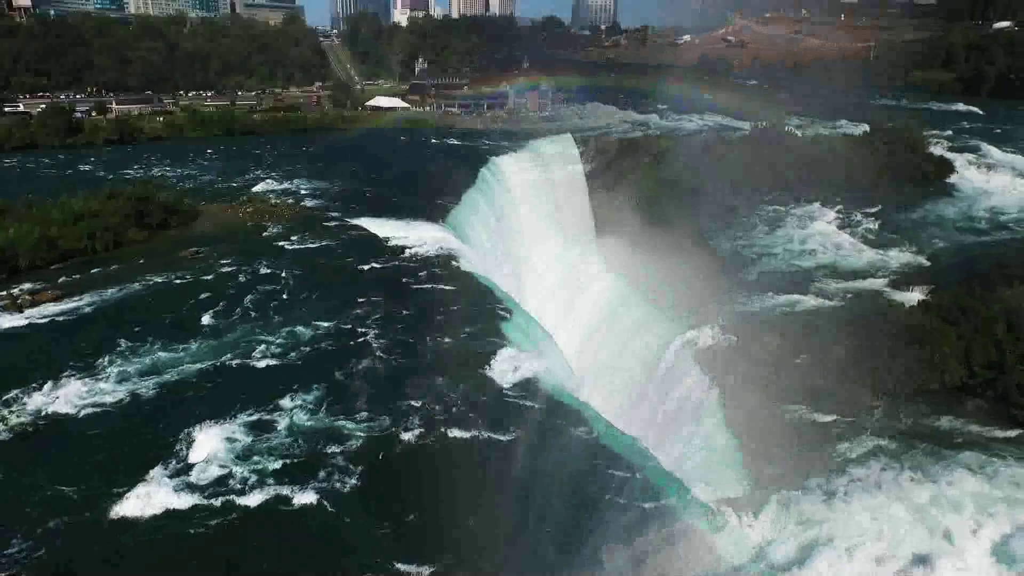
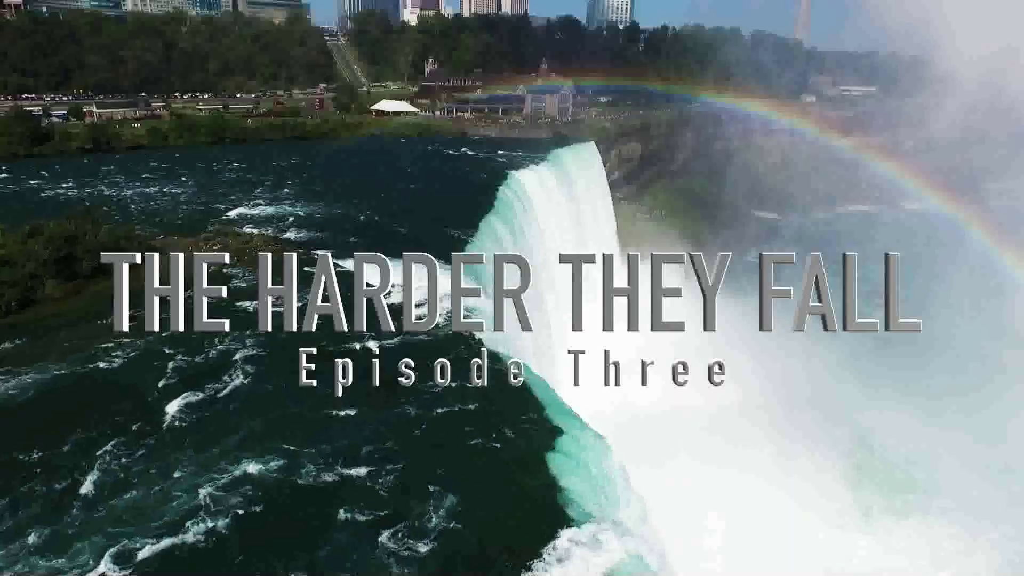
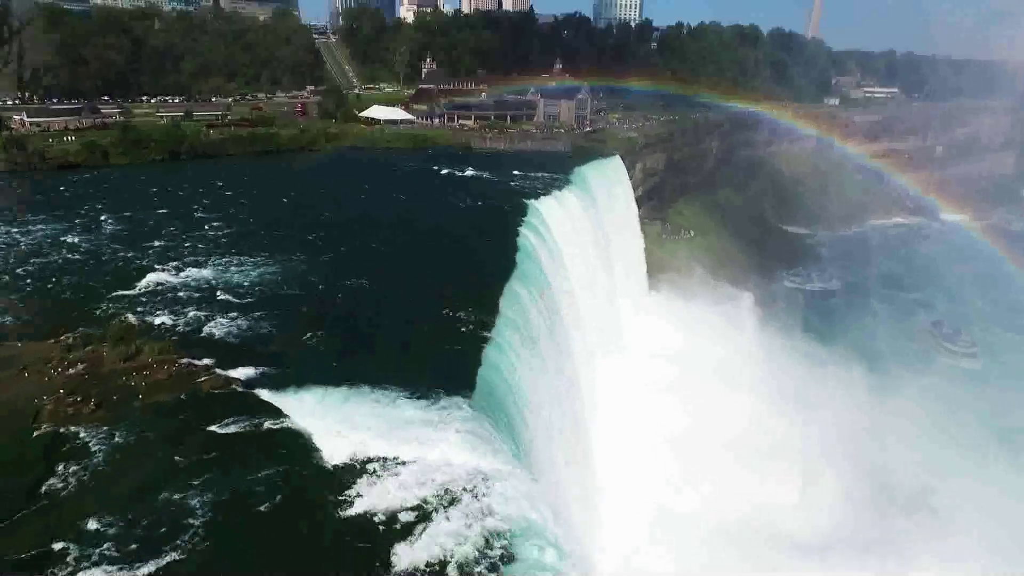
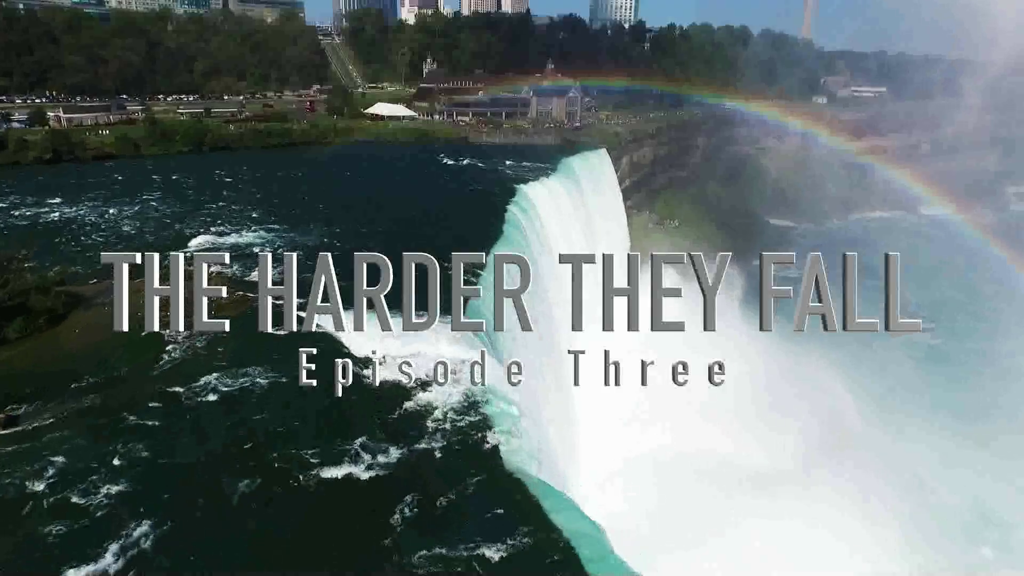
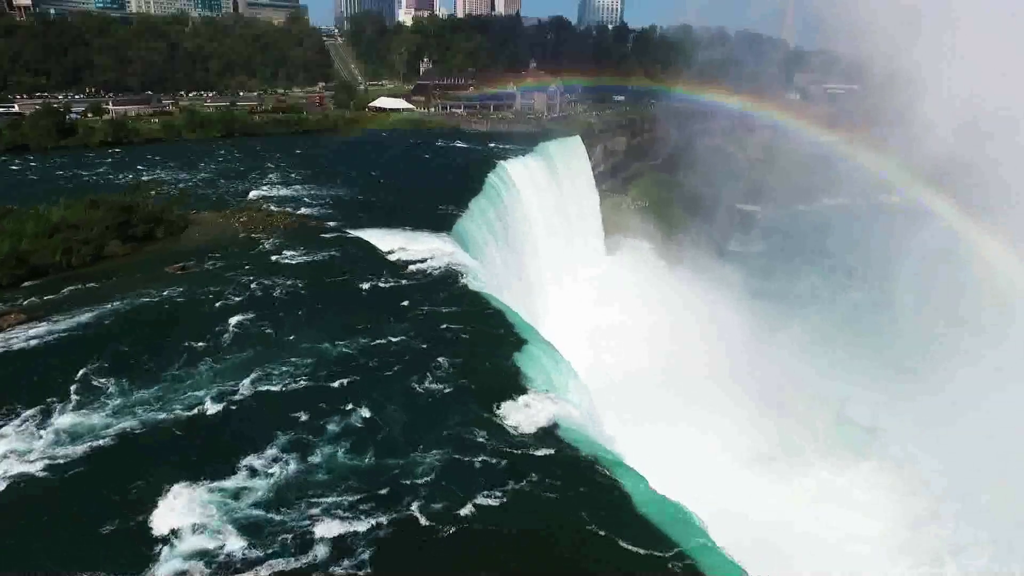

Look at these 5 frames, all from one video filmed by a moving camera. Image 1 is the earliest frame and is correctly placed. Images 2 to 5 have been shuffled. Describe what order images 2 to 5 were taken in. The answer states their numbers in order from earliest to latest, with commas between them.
5, 2, 4, 3
